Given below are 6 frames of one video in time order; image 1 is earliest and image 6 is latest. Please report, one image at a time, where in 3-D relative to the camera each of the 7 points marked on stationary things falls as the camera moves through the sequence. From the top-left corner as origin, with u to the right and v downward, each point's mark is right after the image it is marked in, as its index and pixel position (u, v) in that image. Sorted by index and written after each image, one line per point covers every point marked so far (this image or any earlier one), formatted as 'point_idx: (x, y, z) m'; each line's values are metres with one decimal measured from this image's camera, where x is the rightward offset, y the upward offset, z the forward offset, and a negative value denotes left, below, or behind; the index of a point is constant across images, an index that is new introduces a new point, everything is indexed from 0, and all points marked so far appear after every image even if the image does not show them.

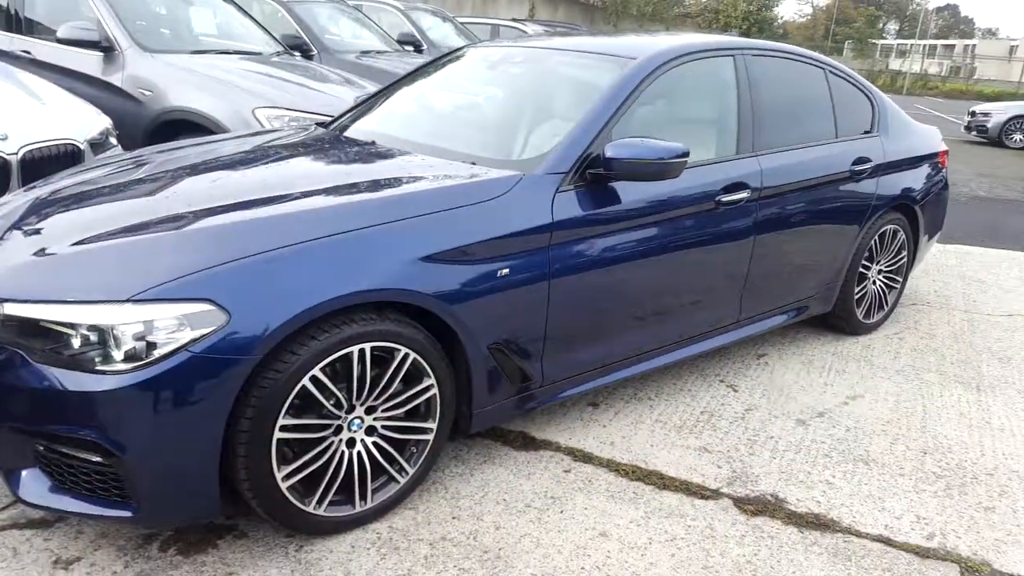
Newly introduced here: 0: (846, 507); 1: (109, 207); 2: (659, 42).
0: (+1.2, -0.8, +2.8) m
1: (-1.3, +0.3, +2.7) m
2: (+0.7, +1.1, +3.6) m
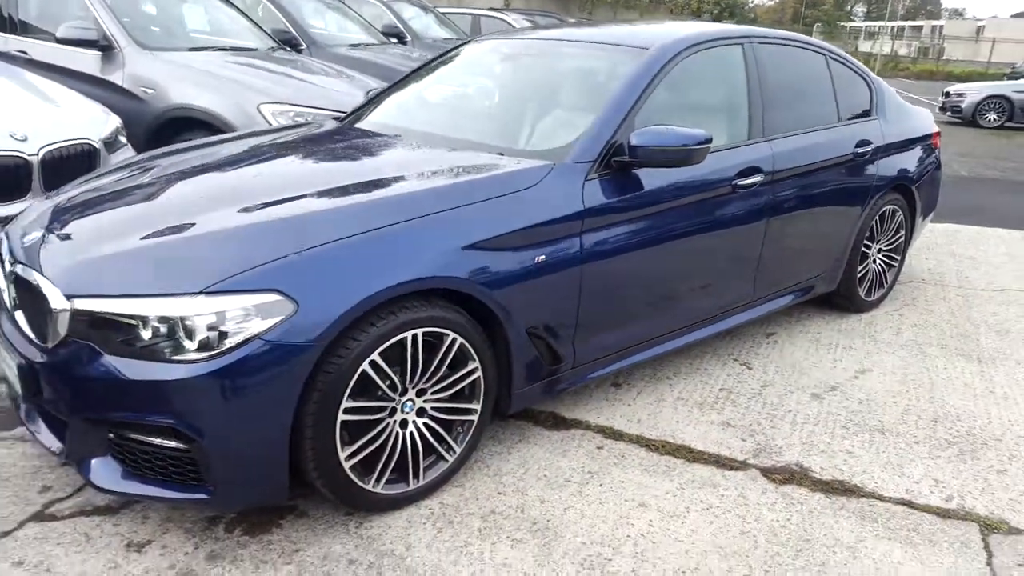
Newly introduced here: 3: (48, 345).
0: (+1.3, -0.7, +3.0) m
1: (-1.2, +0.3, +2.7) m
2: (+0.8, +1.2, +3.7) m
3: (-1.4, -0.2, +2.4) m
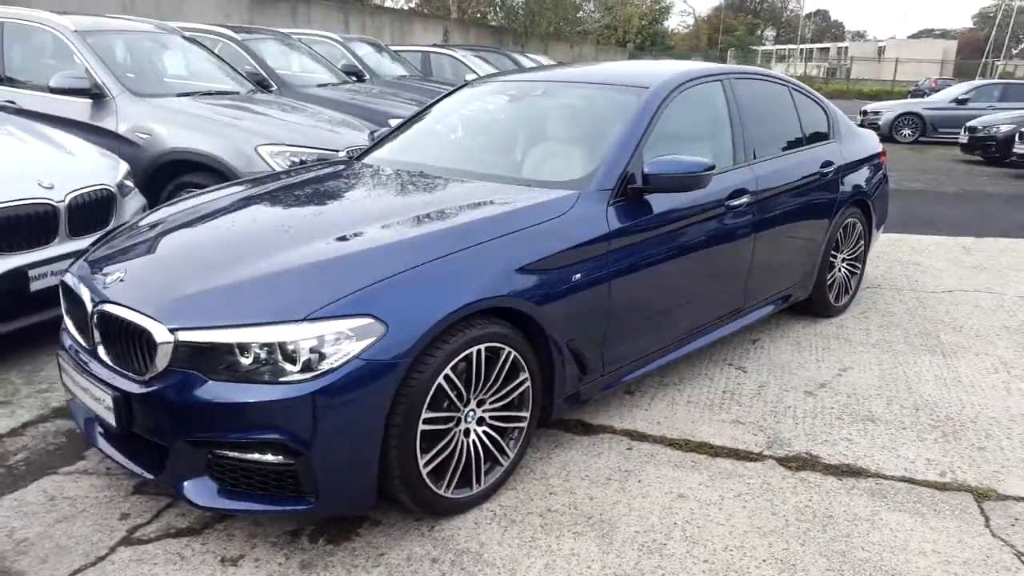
0: (+1.5, -0.7, +3.3) m
1: (-1.0, +0.2, +2.9) m
2: (+0.8, +1.1, +4.1) m
3: (-1.2, -0.3, +2.6) m
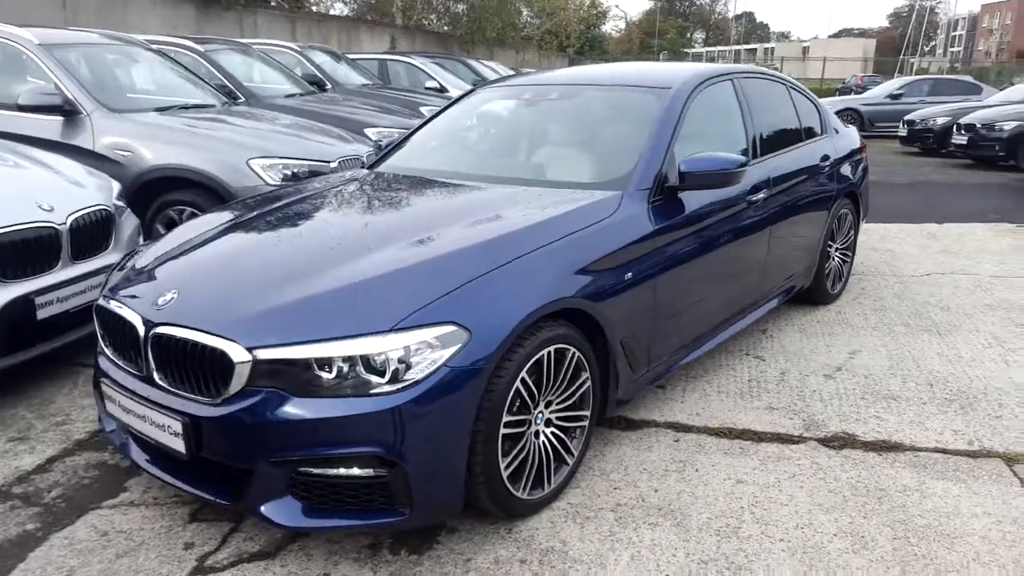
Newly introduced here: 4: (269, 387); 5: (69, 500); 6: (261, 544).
0: (+1.7, -0.6, +3.5) m
1: (-0.8, +0.1, +2.9) m
2: (+0.9, +1.1, +4.2) m
3: (-0.9, -0.3, +2.5) m
4: (-0.7, -0.3, +2.5) m
5: (-1.7, -0.8, +3.1) m
6: (-0.9, -0.9, +2.8) m
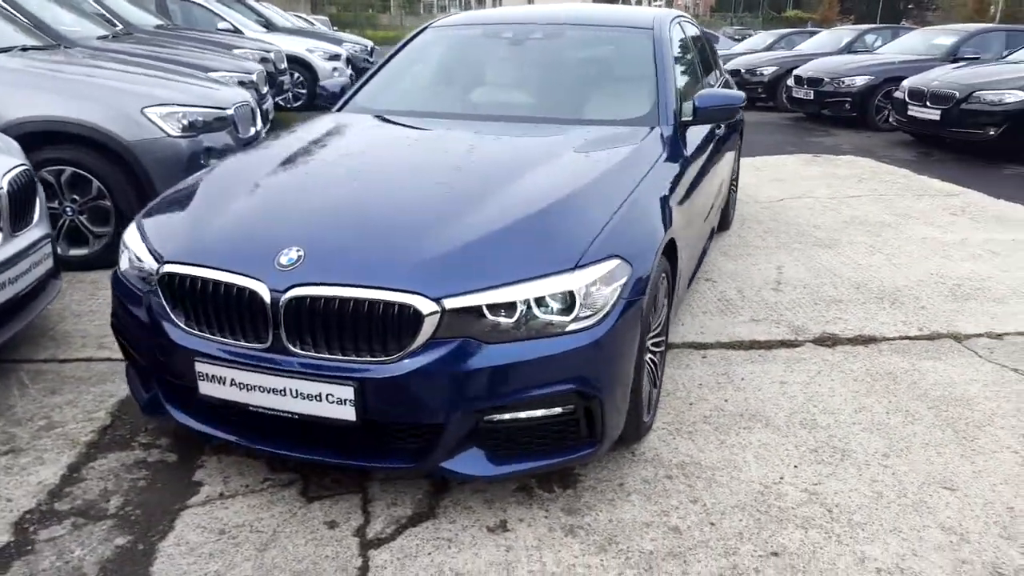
0: (+1.9, -0.2, +4.1) m
1: (-0.4, +0.3, +2.7) m
2: (+0.7, +1.5, +4.4) m
3: (-0.3, -0.2, +2.4) m
4: (-0.2, -0.1, +2.4) m
5: (-1.3, -0.7, +2.7) m
6: (-0.3, -0.7, +2.7) m
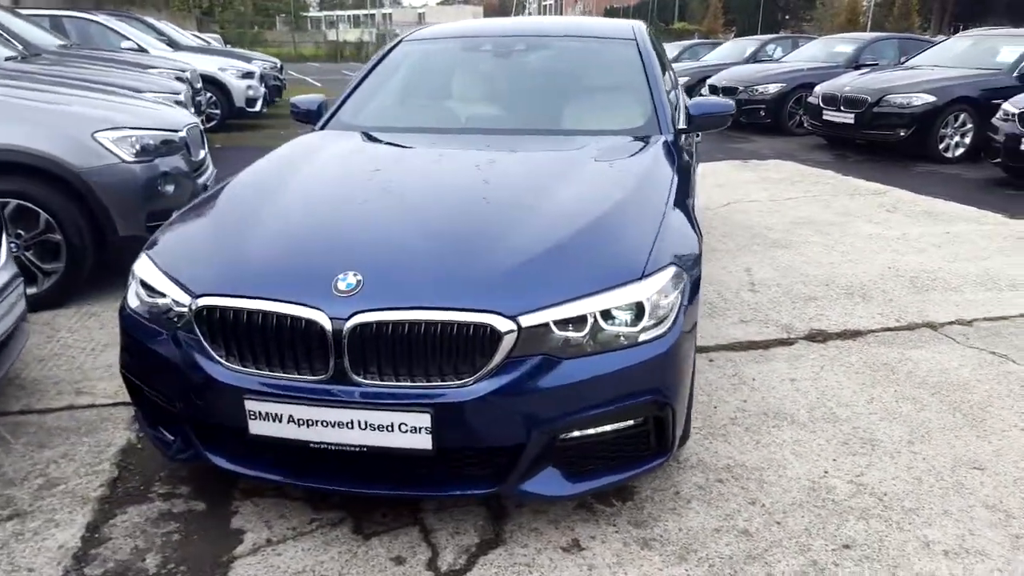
0: (+1.8, -0.2, +4.3) m
1: (-0.2, +0.2, +2.6) m
2: (+0.6, +1.5, +4.4) m
3: (-0.1, -0.3, +2.3) m
4: (+0.1, -0.2, +2.3) m
5: (-1.0, -0.8, +2.5) m
6: (-0.1, -0.8, +2.6) m
